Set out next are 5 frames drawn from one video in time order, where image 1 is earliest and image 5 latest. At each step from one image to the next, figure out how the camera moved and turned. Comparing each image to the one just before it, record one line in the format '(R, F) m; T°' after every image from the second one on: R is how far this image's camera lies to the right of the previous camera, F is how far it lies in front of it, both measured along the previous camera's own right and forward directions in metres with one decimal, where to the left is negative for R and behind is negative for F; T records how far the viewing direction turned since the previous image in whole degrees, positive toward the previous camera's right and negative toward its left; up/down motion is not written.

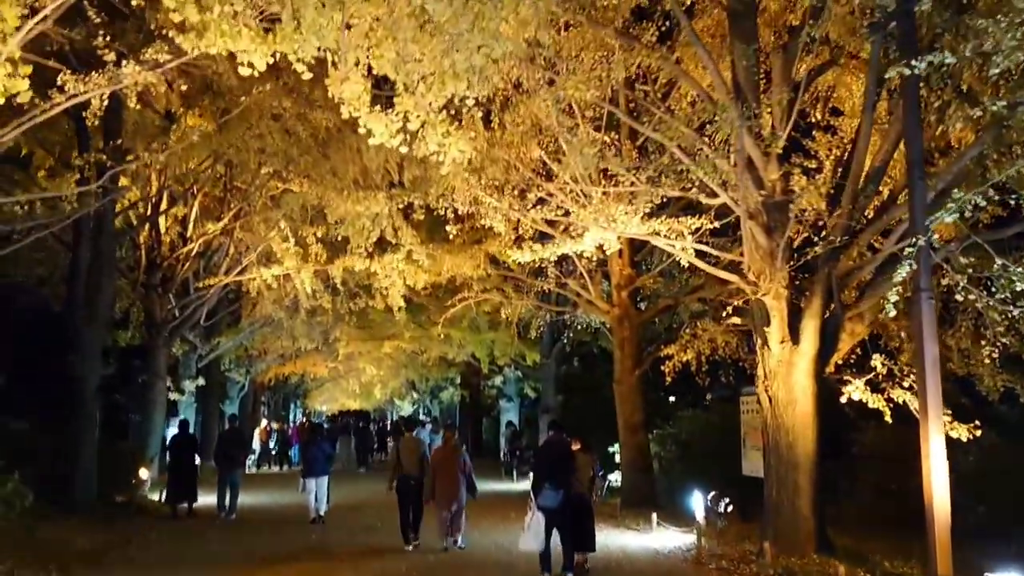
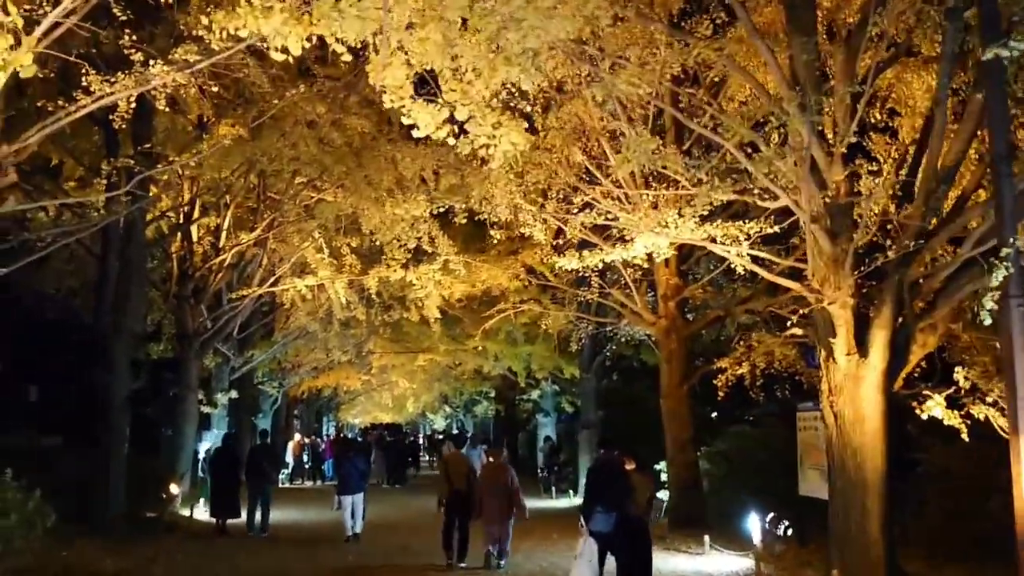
(-0.2, +0.8) m; -2°
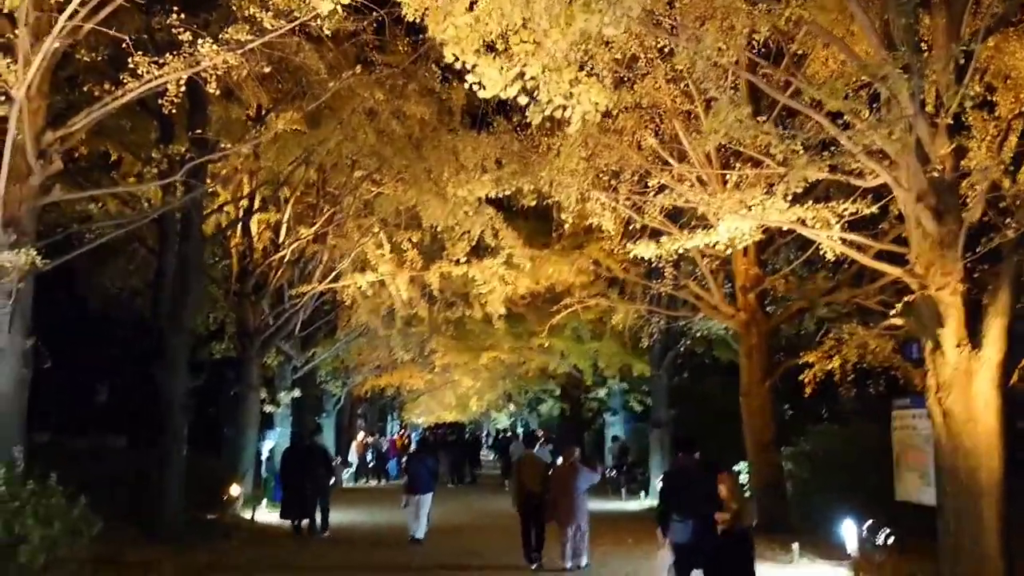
(-0.1, +1.0) m; -3°
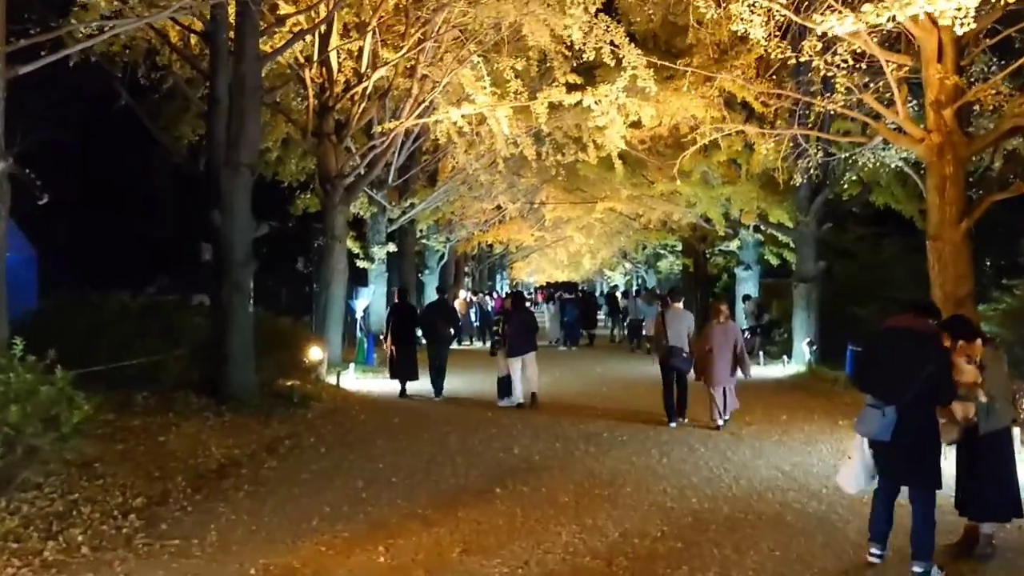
(-0.2, +3.5) m; -6°
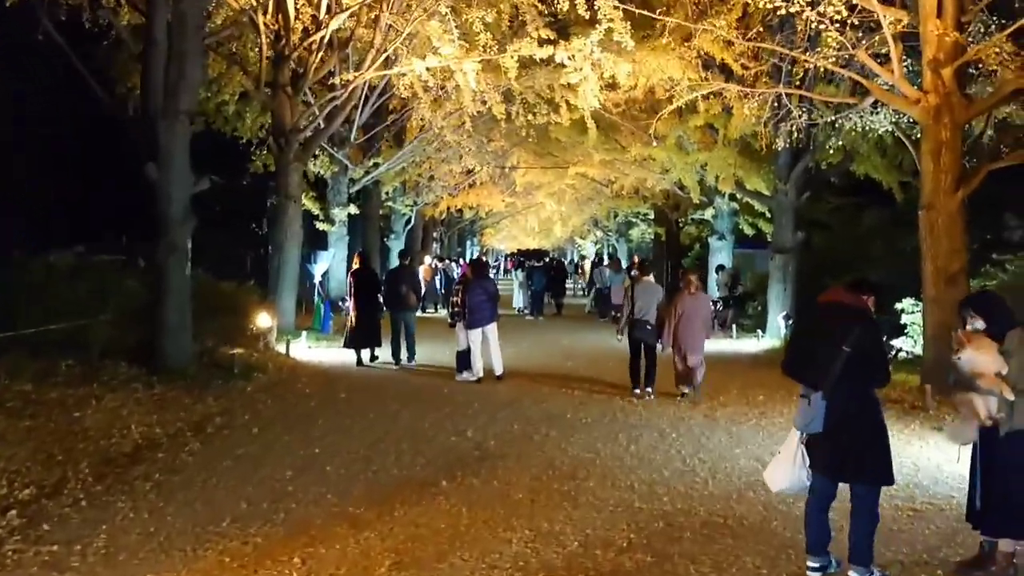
(+0.2, +1.2) m; +2°
